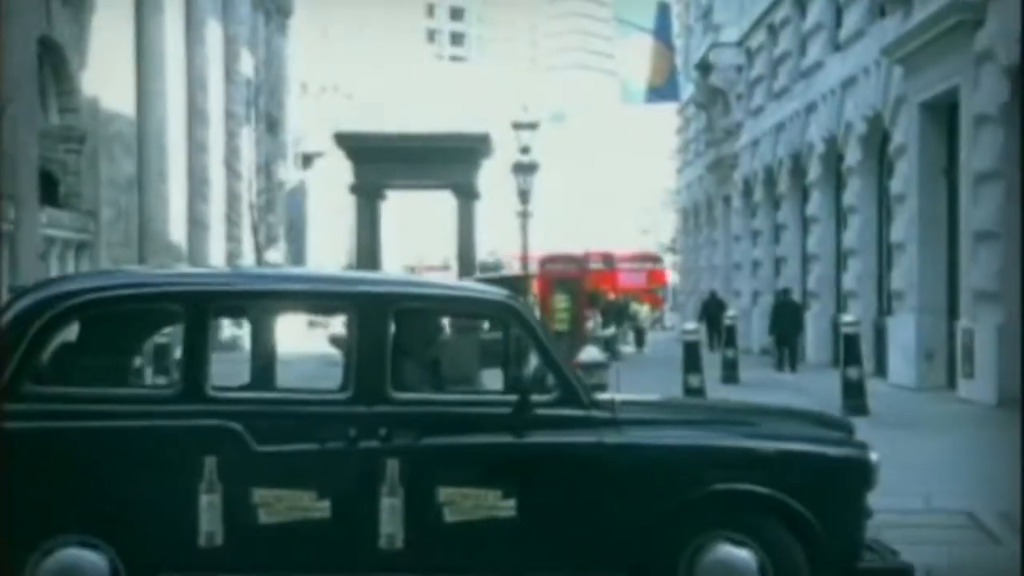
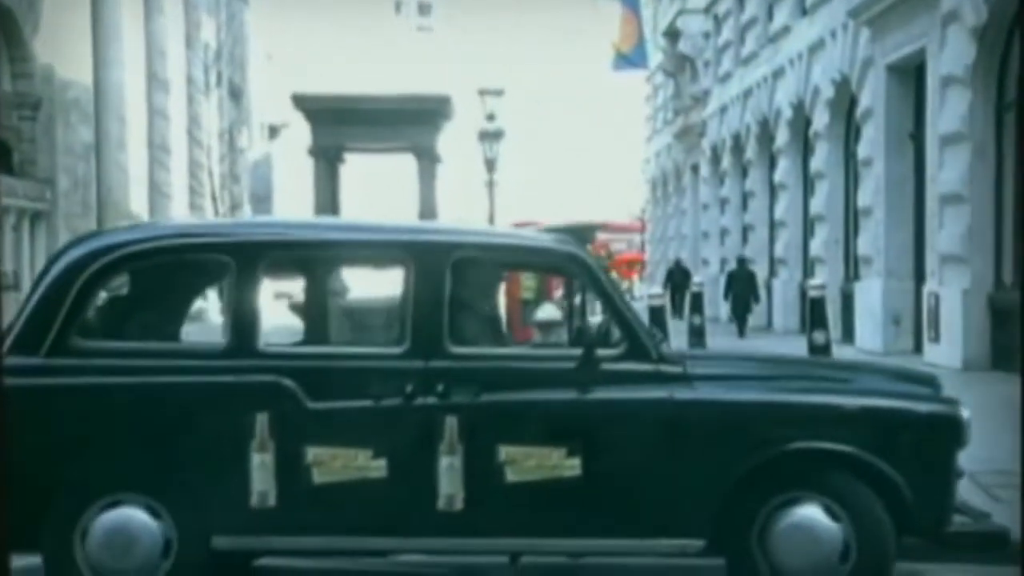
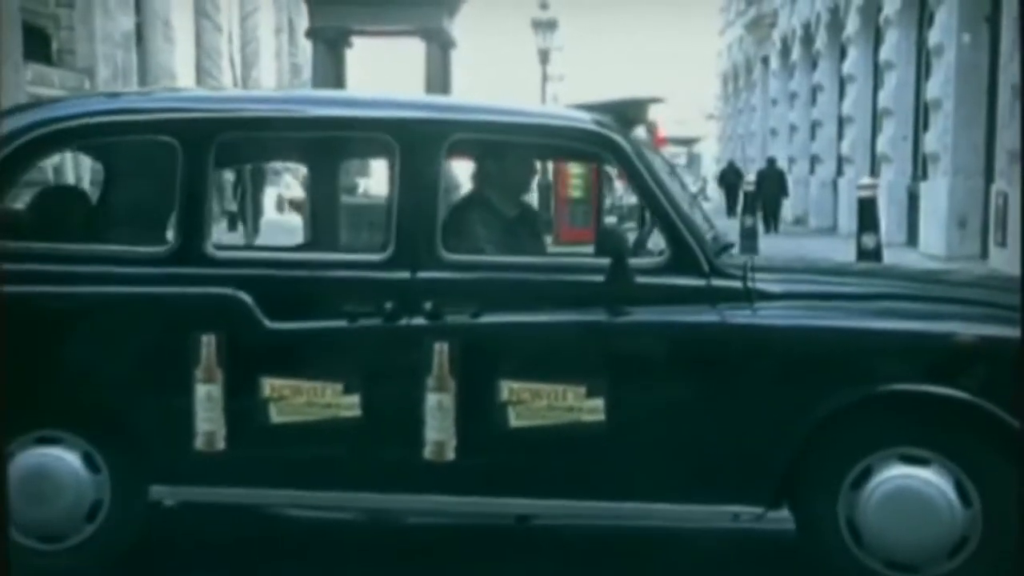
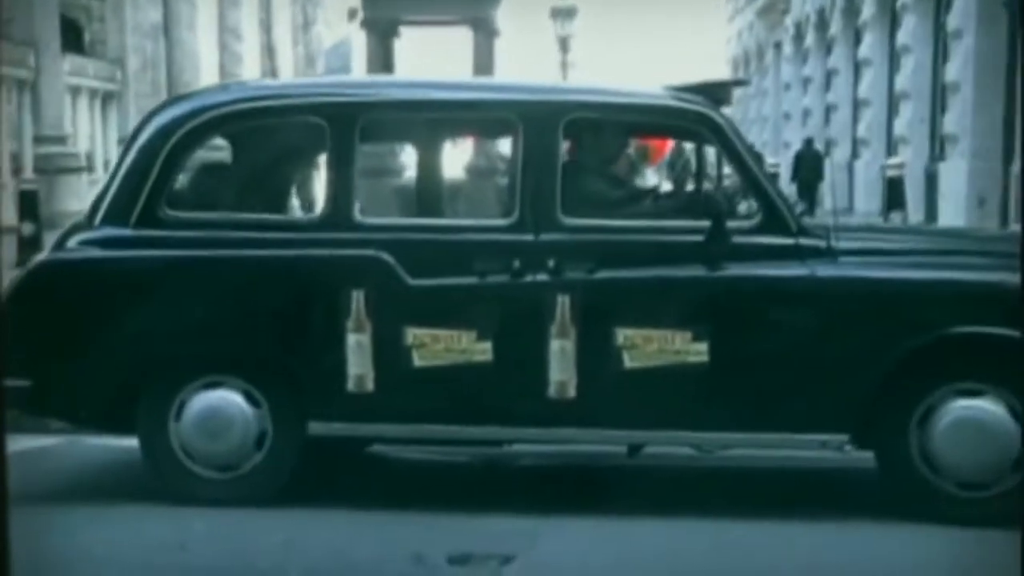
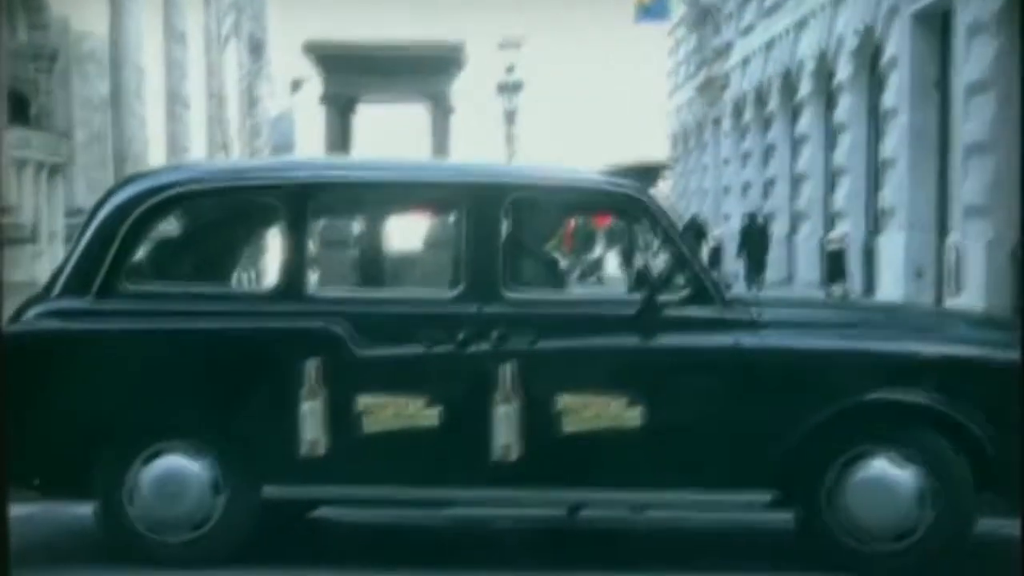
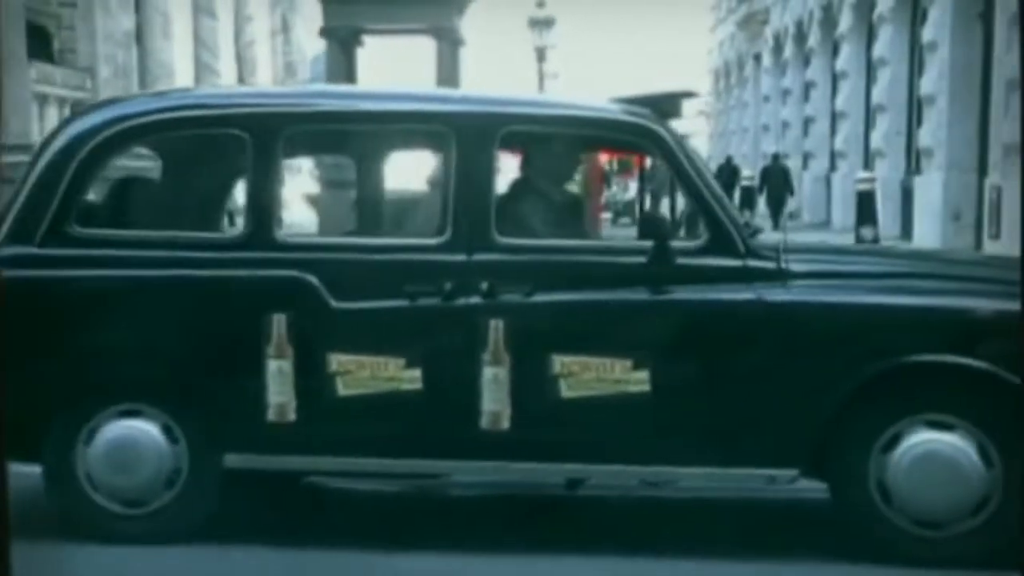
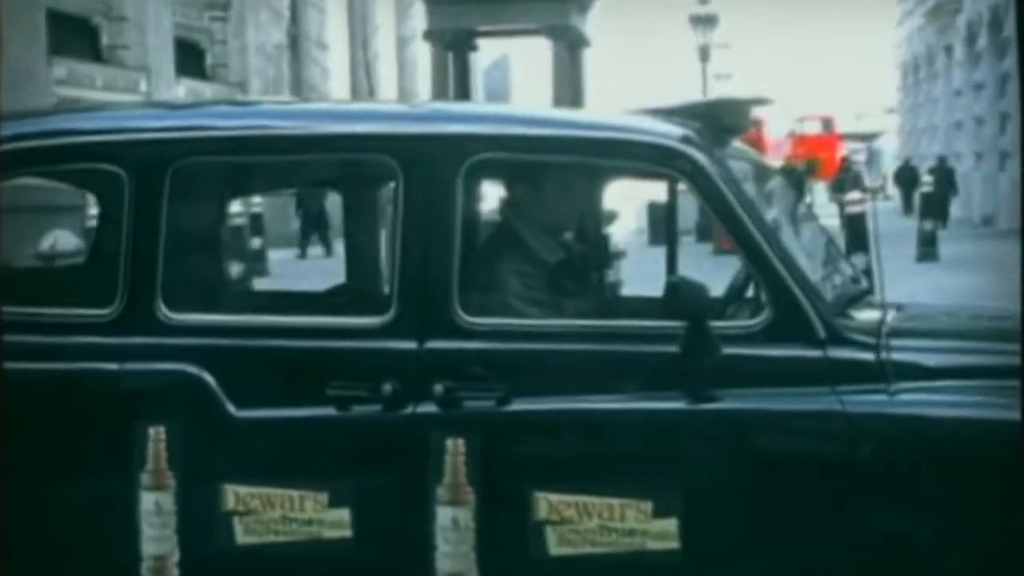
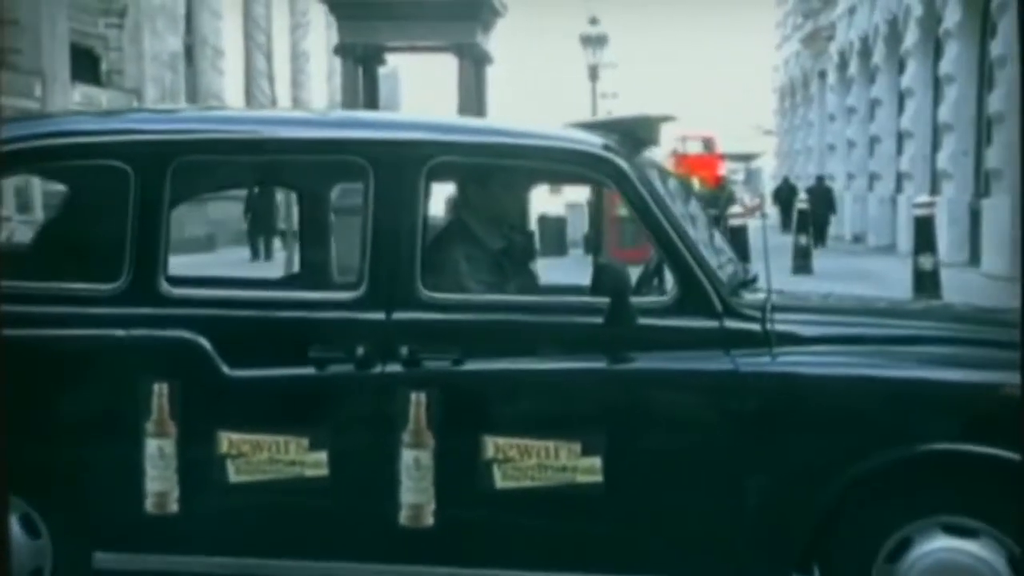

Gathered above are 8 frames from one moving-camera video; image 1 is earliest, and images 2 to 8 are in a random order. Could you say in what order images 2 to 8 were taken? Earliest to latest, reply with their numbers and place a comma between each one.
2, 5, 4, 6, 3, 8, 7
